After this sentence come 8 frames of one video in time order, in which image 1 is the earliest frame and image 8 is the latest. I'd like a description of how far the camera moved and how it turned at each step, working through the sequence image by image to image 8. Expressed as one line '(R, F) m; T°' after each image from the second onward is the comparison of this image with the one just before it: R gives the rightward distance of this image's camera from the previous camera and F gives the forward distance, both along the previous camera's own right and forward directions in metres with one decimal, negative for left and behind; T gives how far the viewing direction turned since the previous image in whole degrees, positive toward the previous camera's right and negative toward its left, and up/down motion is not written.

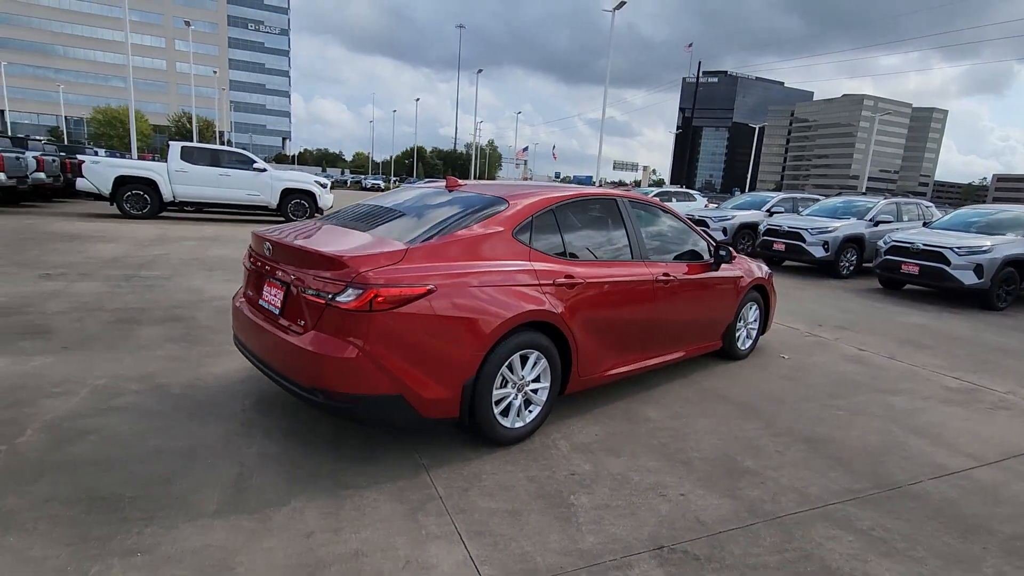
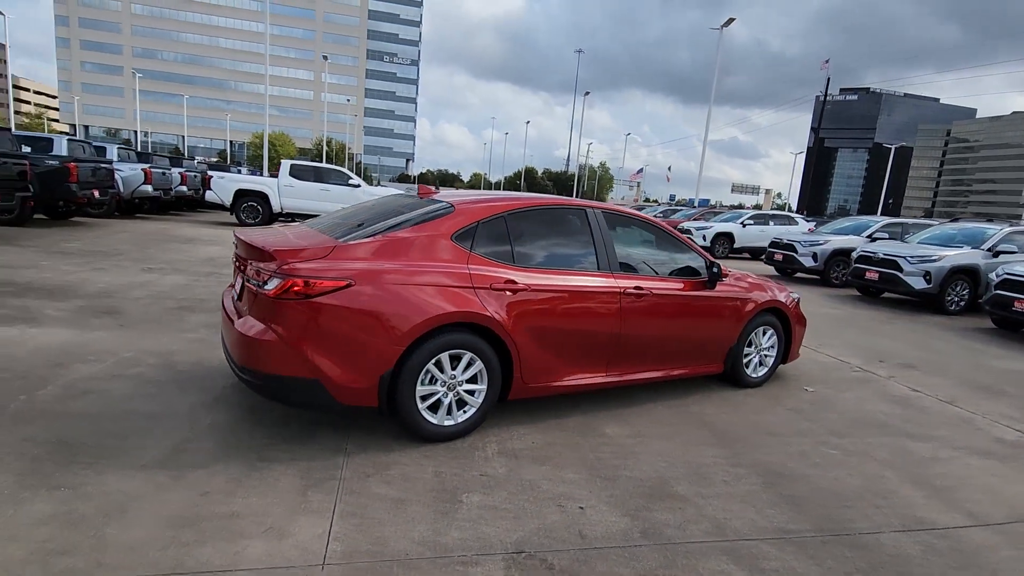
(+1.2, 0.0) m; -12°
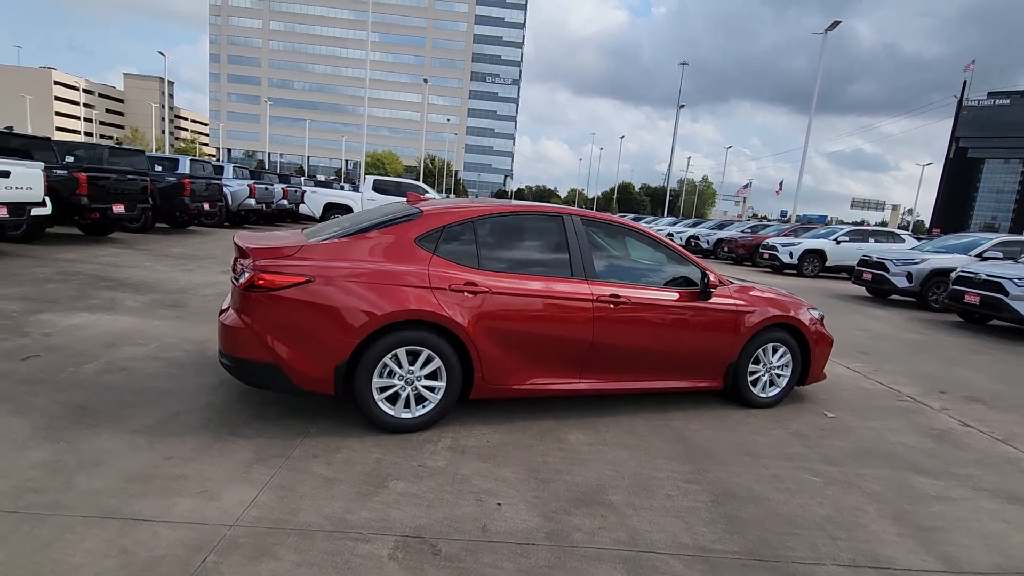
(+1.0, 0.0) m; -10°
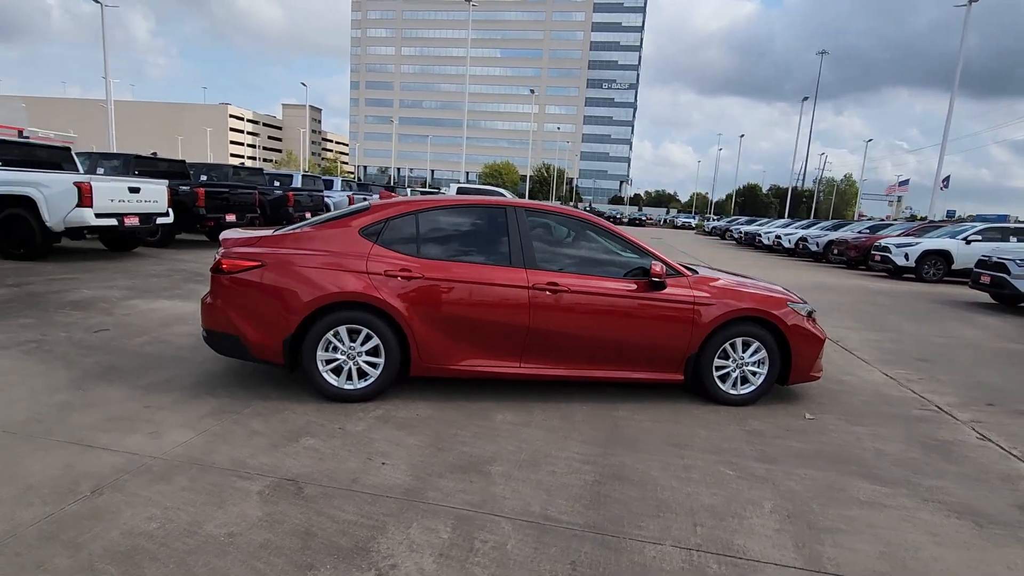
(+1.5, -0.1) m; -13°
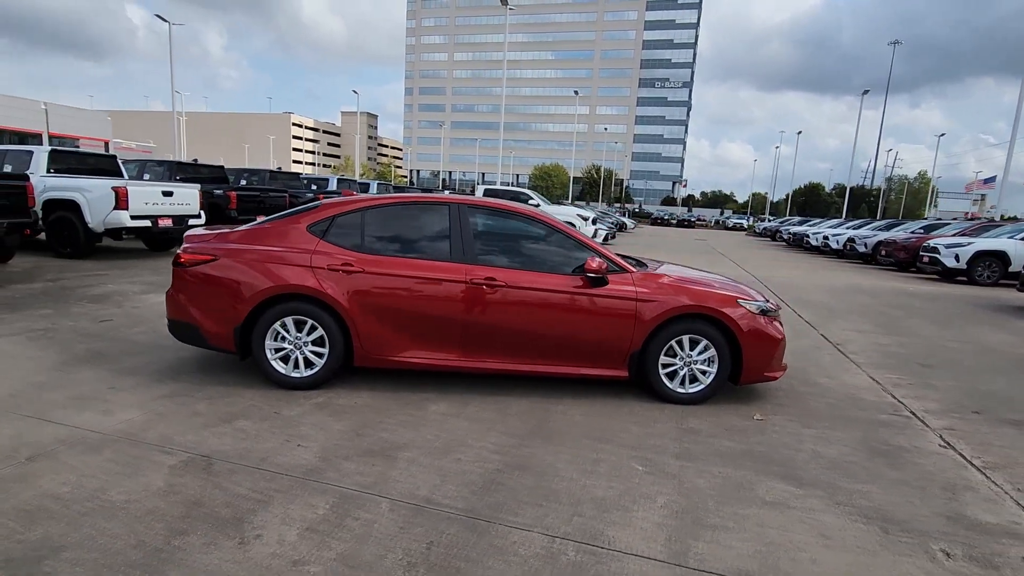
(+1.0, 0.0) m; -6°
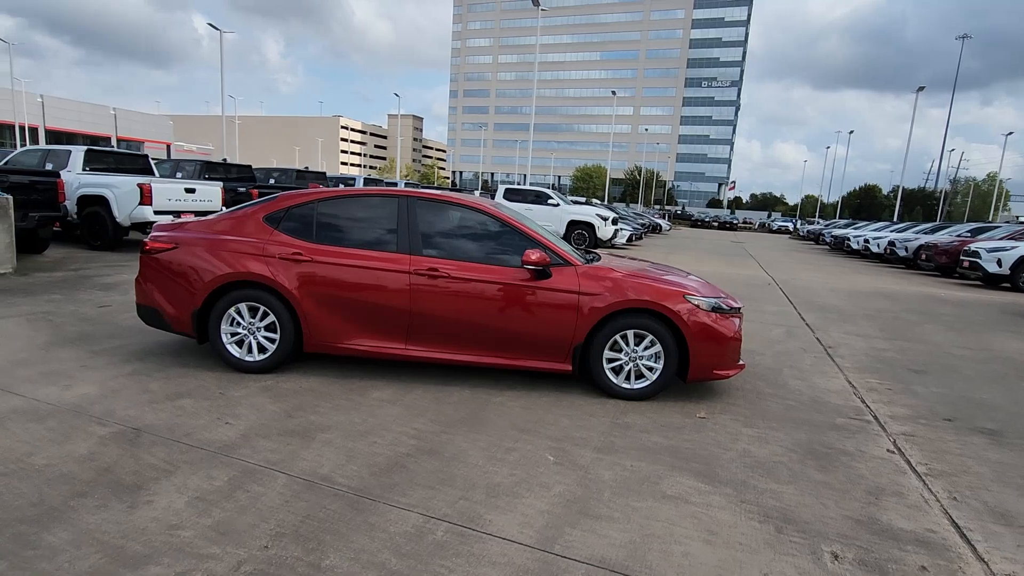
(+0.9, 0.0) m; -5°
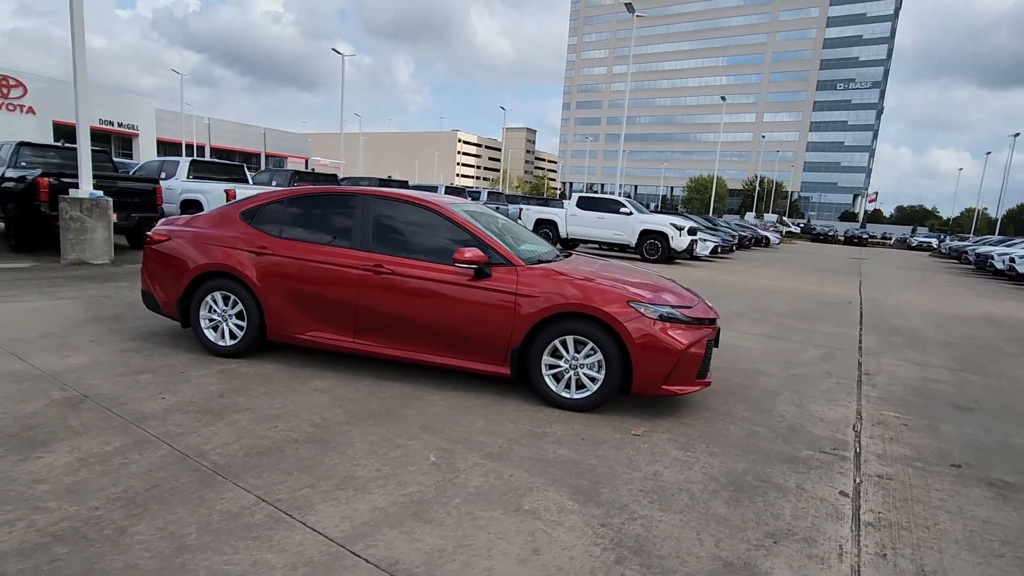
(+1.5, +0.3) m; -12°
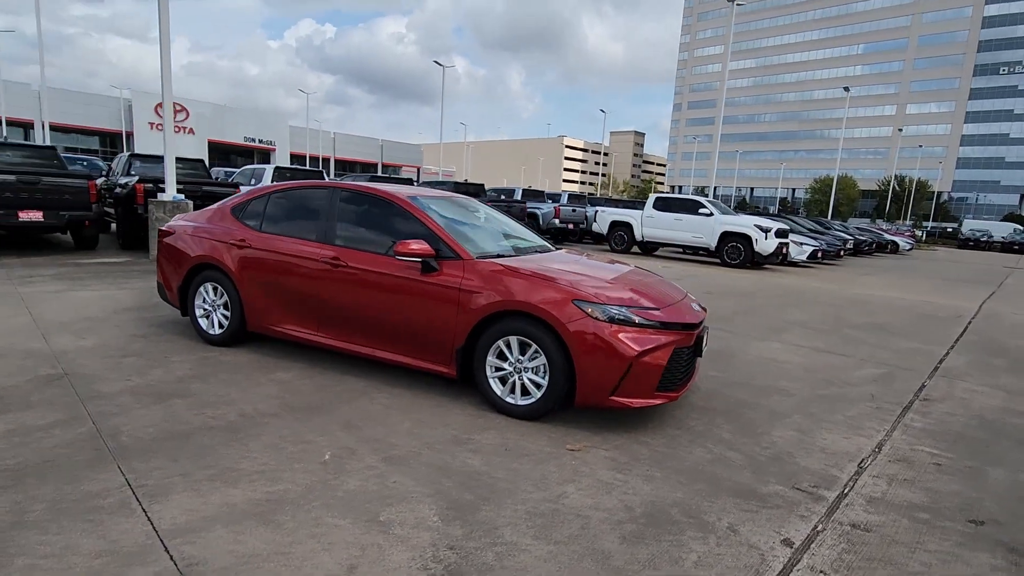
(+1.3, +0.5) m; -11°
